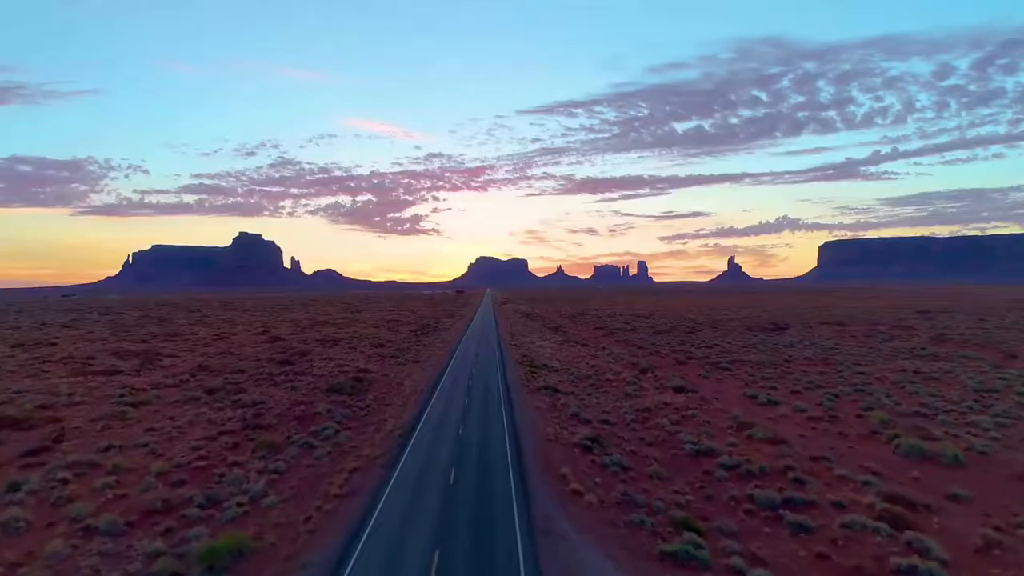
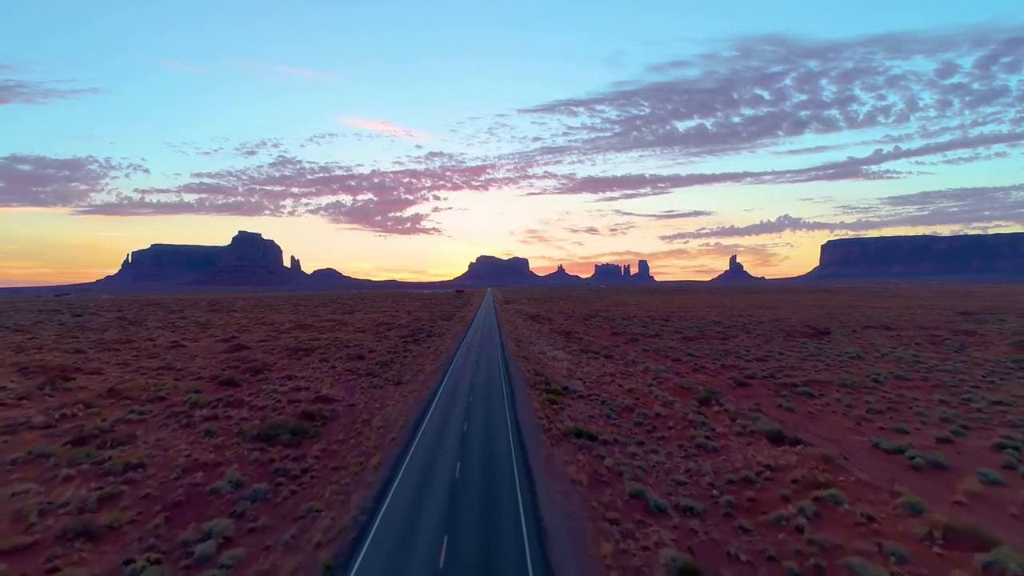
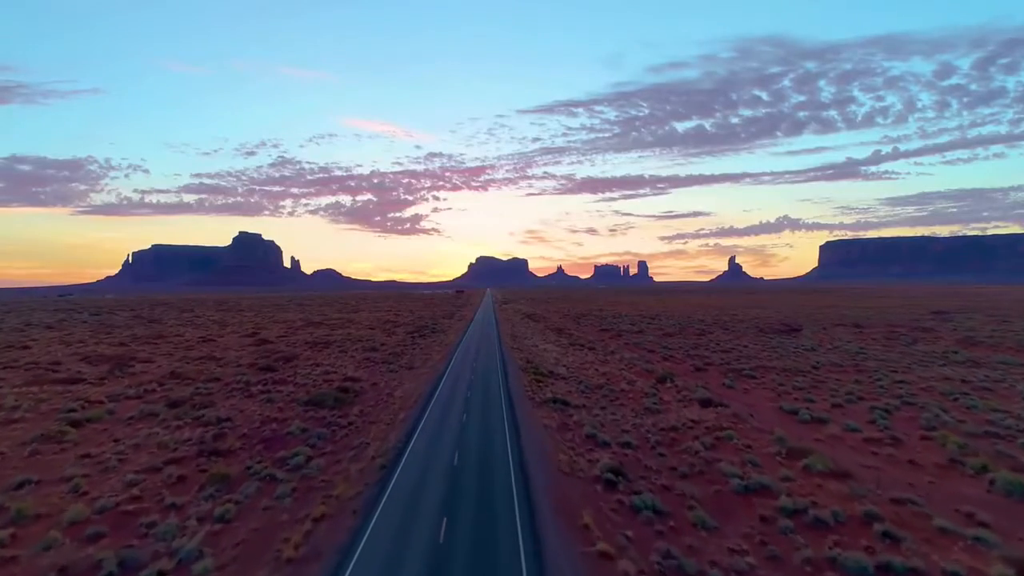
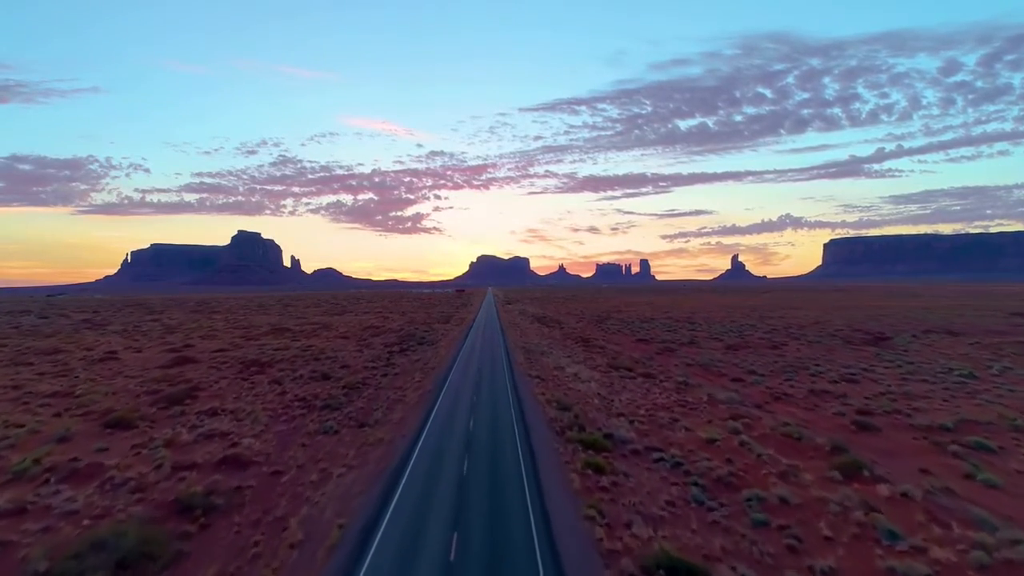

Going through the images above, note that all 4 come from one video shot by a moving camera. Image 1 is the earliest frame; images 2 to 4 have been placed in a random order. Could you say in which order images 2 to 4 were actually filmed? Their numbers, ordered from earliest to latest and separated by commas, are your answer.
3, 2, 4
